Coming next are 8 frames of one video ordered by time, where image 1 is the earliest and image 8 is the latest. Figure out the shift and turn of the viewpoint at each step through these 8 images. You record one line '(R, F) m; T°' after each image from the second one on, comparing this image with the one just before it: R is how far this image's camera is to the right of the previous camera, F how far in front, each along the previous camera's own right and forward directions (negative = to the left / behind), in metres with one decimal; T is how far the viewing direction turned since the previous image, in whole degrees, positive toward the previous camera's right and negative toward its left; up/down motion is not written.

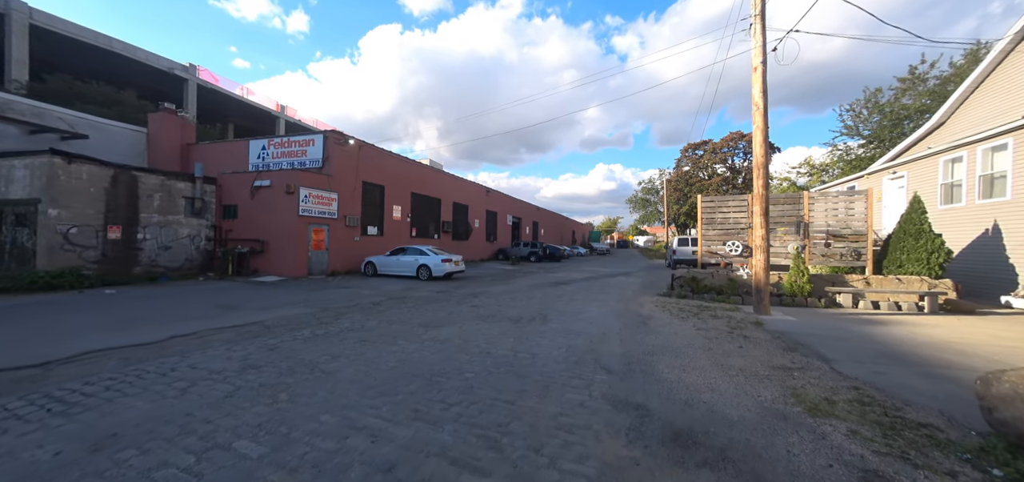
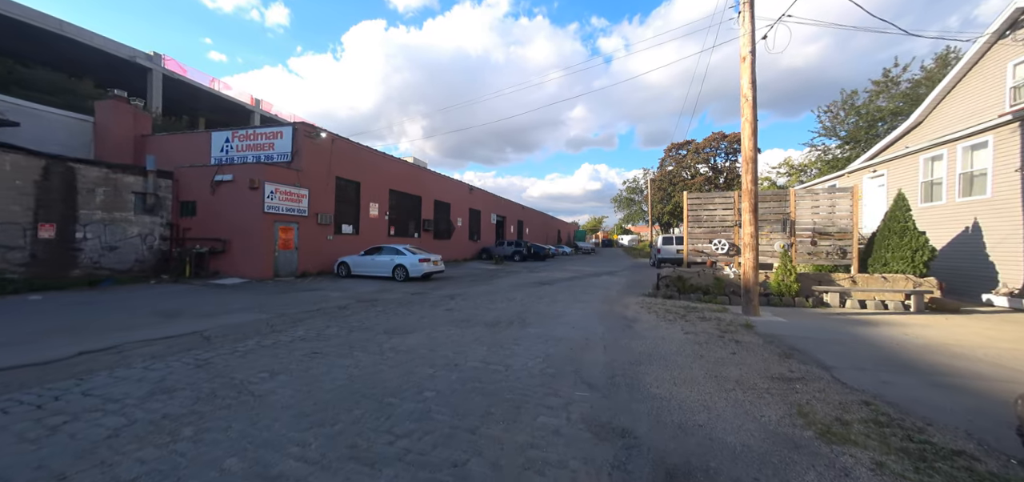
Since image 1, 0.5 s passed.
(+0.2, +0.7) m; +2°
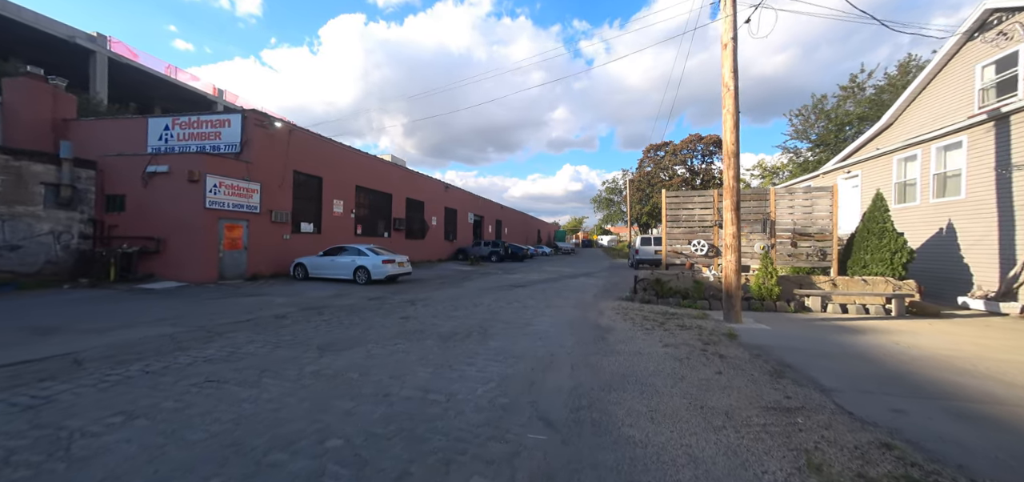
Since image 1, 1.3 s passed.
(+0.4, +1.0) m; +3°
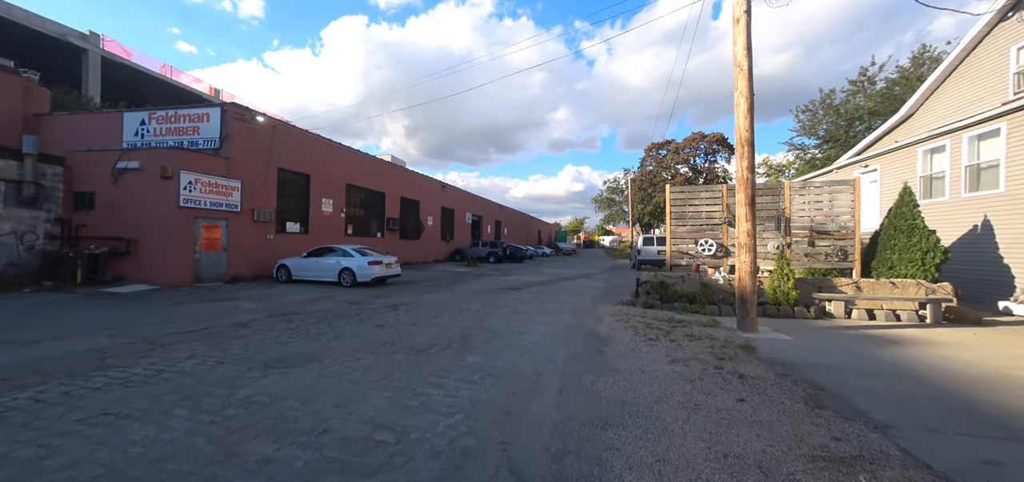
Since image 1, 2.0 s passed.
(+0.3, +0.9) m; 0°
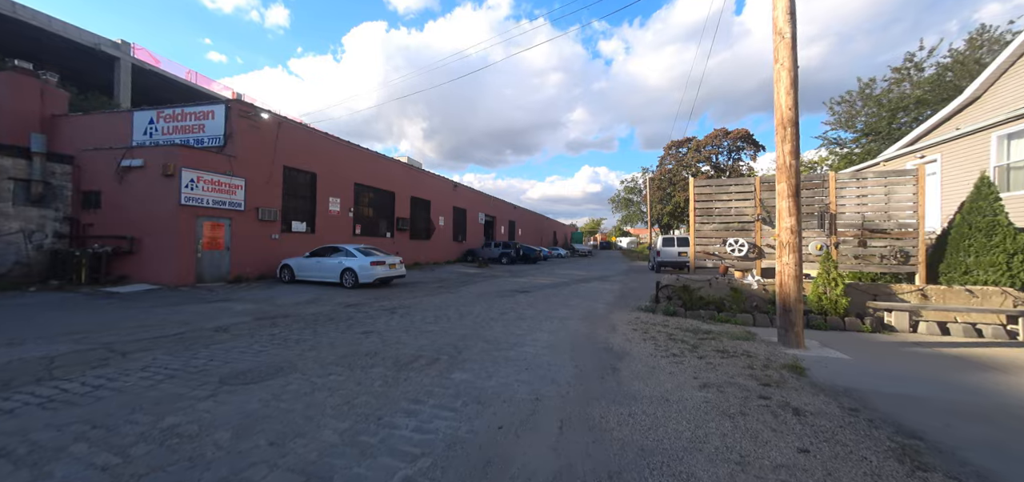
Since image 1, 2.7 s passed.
(+0.3, +0.9) m; -3°
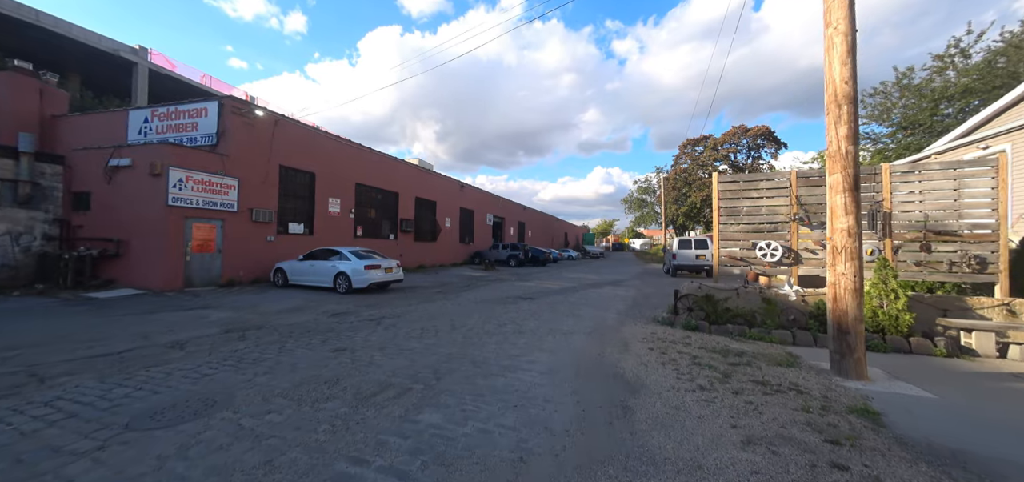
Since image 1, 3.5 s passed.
(+0.3, +1.1) m; -2°
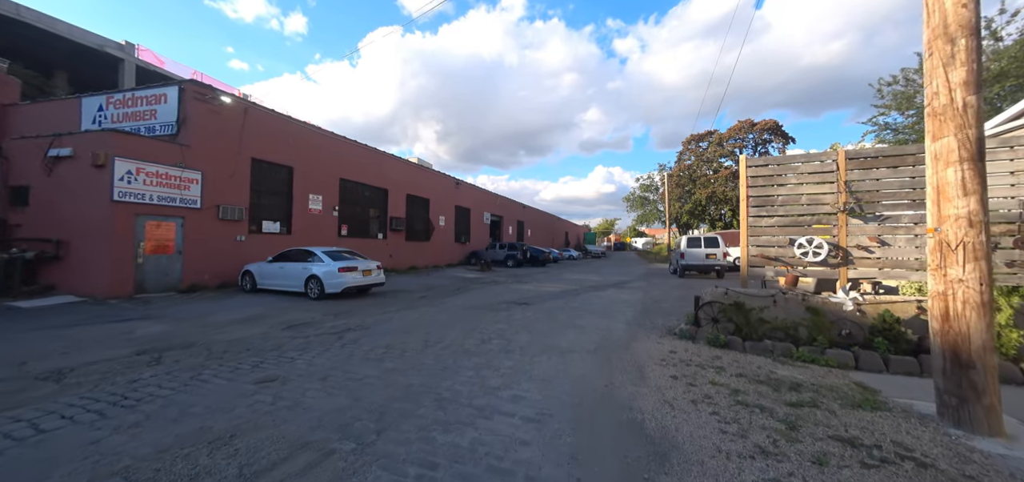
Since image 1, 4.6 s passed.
(+0.3, +1.5) m; 0°
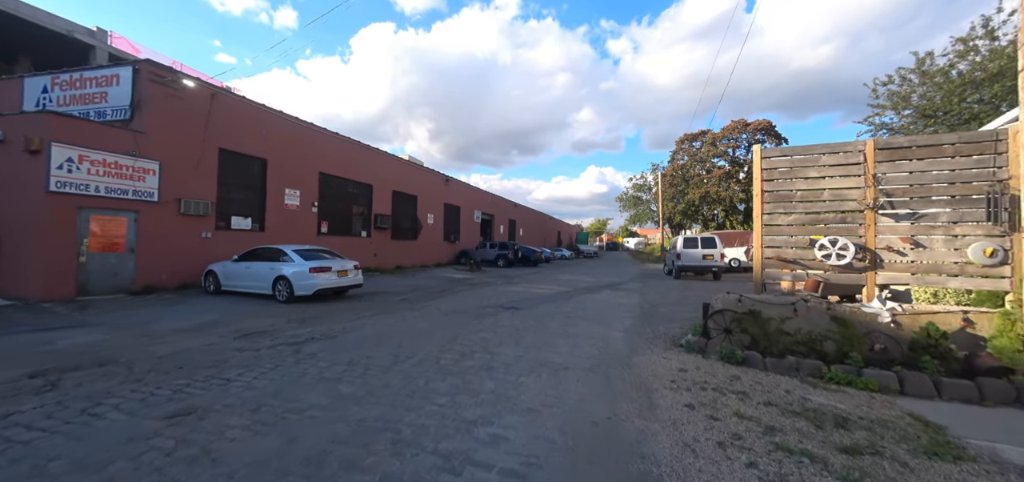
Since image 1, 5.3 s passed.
(+0.1, +1.0) m; +1°
